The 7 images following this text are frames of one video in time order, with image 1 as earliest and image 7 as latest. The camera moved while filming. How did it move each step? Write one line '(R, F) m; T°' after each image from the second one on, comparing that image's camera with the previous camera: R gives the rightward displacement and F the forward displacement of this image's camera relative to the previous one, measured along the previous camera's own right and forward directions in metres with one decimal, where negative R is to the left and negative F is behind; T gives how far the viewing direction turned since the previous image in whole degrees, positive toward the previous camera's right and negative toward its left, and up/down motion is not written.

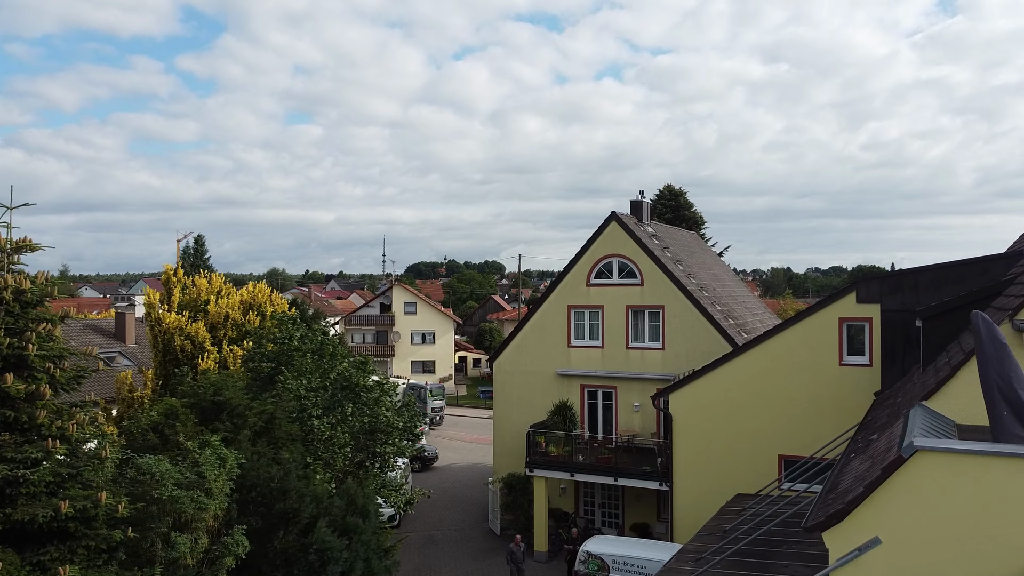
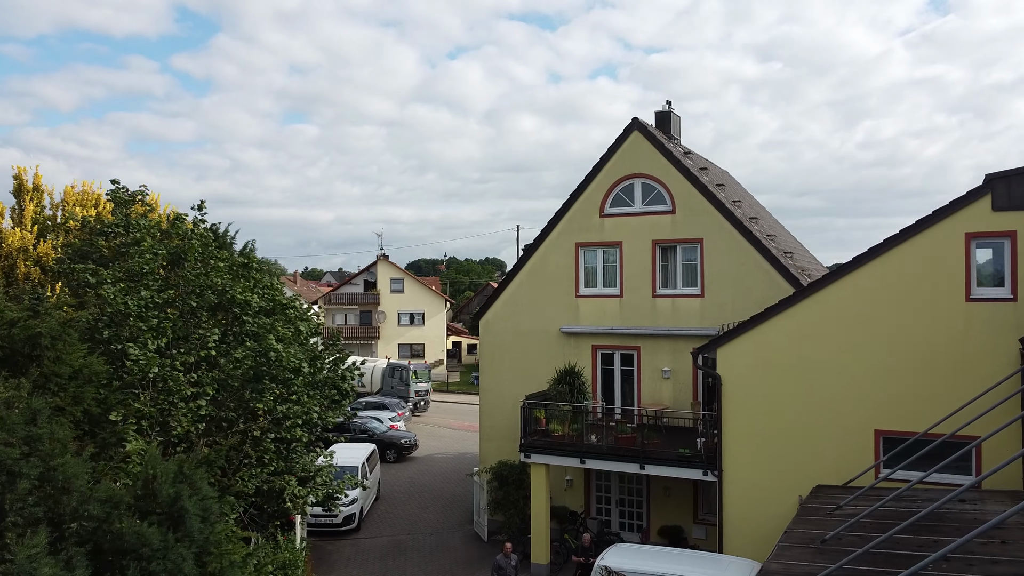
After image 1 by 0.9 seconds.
(+0.2, +5.6) m; 0°
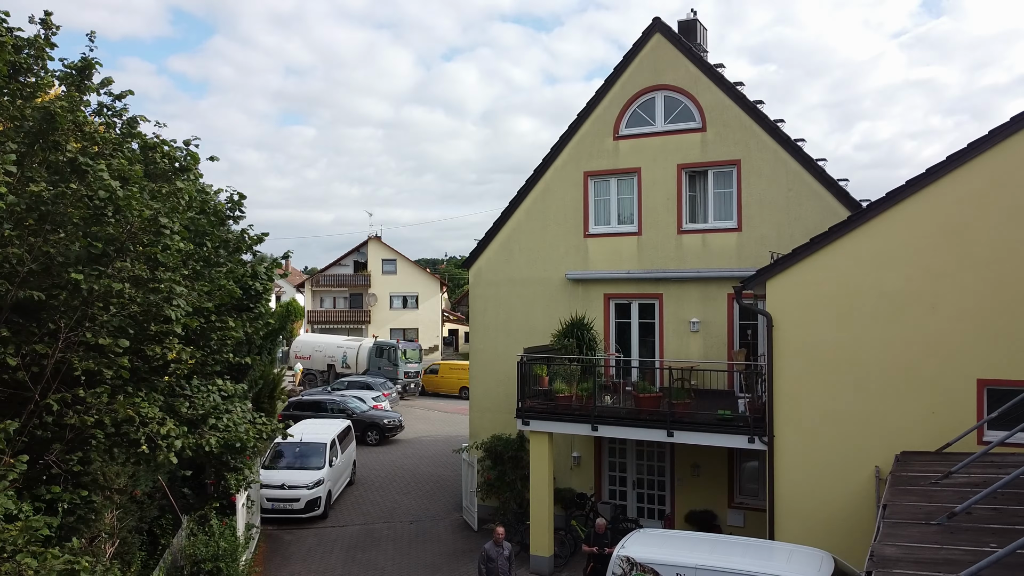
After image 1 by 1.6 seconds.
(+0.1, +3.1) m; 0°
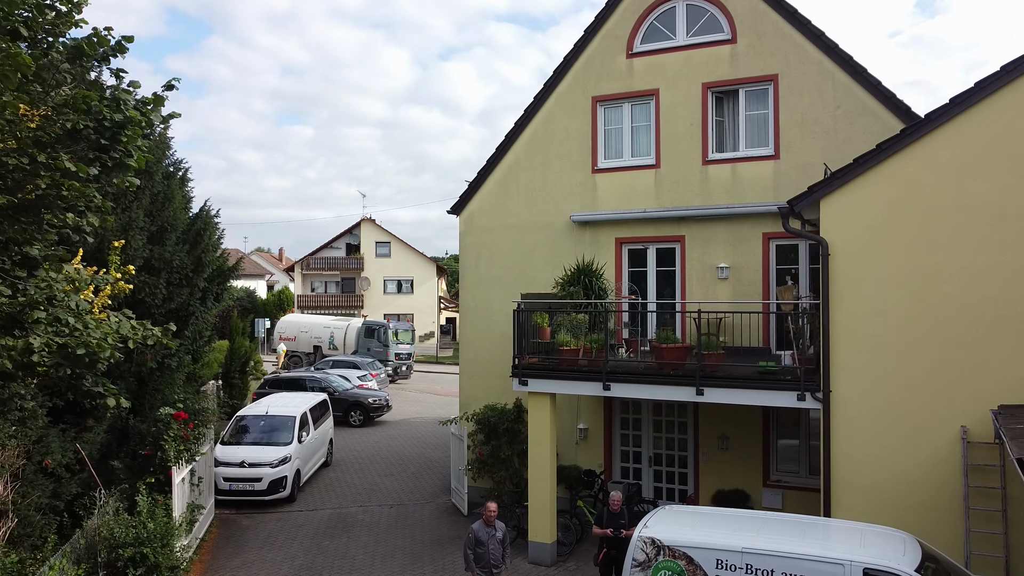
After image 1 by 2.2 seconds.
(+0.1, +2.2) m; 0°
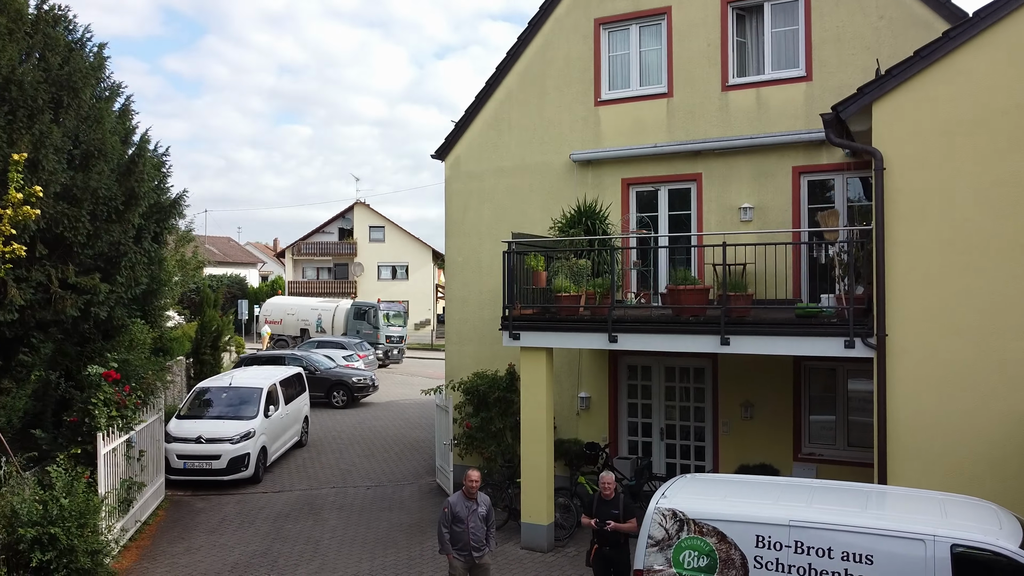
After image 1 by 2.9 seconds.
(+0.1, +1.6) m; 0°
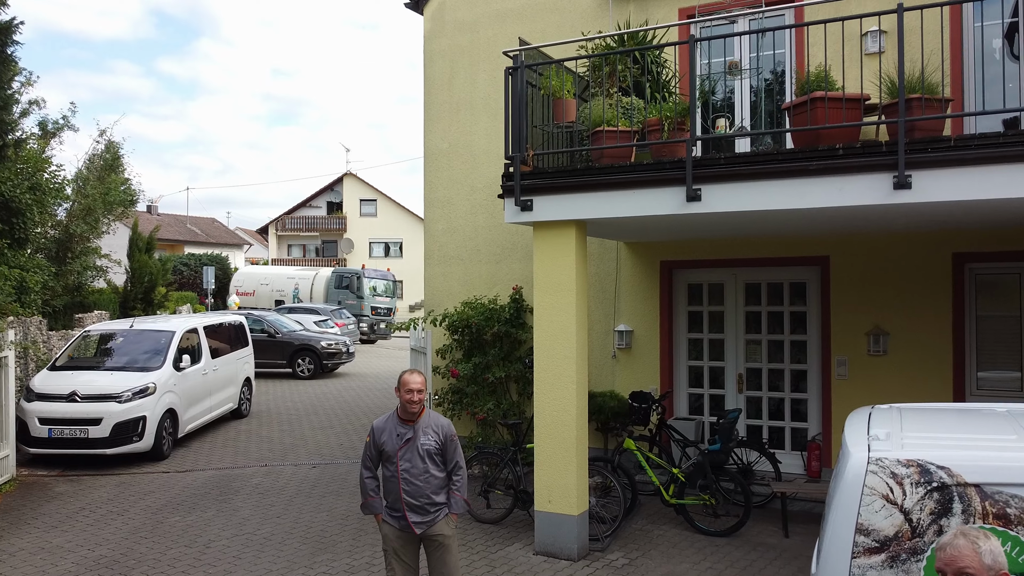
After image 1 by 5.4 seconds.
(0.0, +3.6) m; 0°
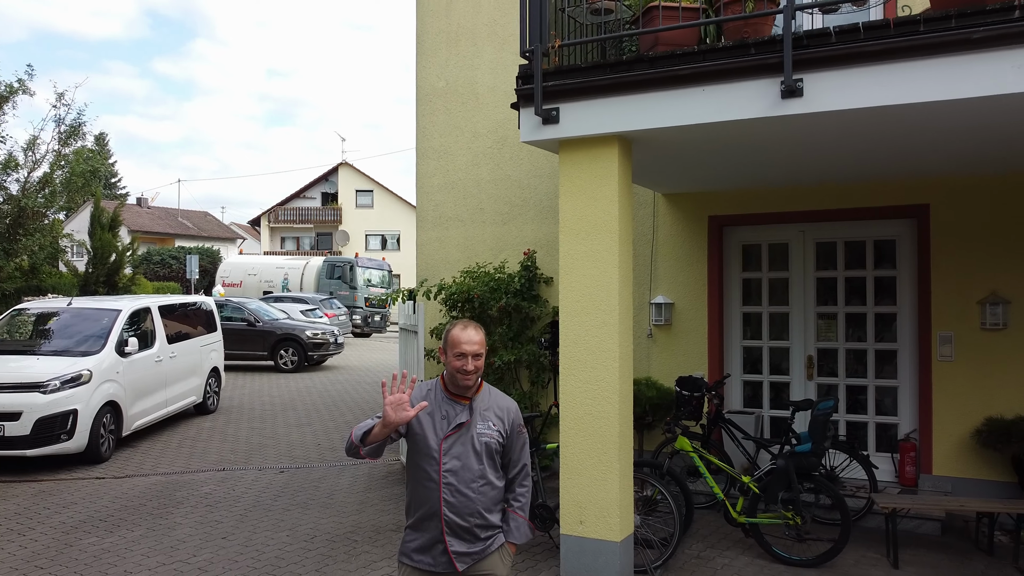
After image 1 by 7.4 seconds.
(-0.1, +1.5) m; 0°
